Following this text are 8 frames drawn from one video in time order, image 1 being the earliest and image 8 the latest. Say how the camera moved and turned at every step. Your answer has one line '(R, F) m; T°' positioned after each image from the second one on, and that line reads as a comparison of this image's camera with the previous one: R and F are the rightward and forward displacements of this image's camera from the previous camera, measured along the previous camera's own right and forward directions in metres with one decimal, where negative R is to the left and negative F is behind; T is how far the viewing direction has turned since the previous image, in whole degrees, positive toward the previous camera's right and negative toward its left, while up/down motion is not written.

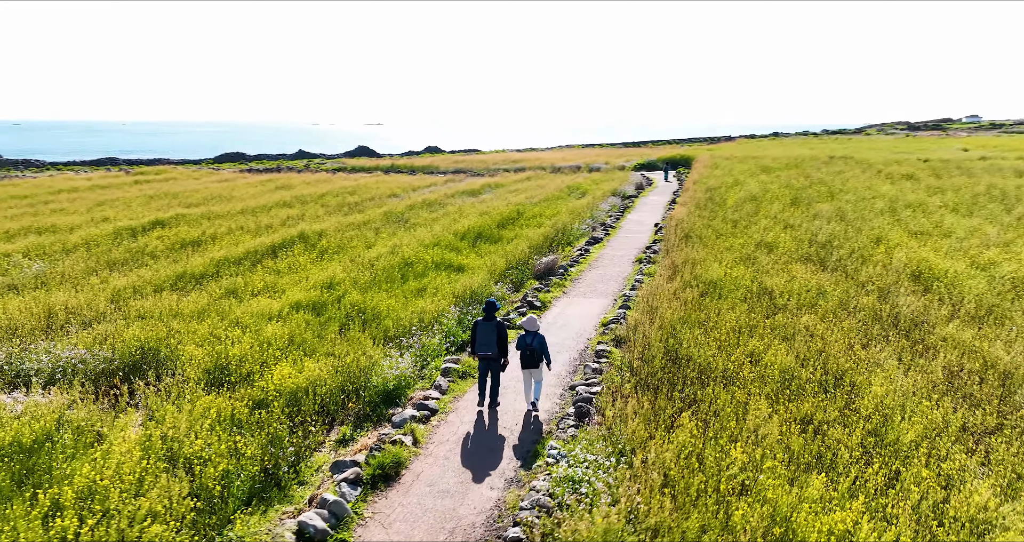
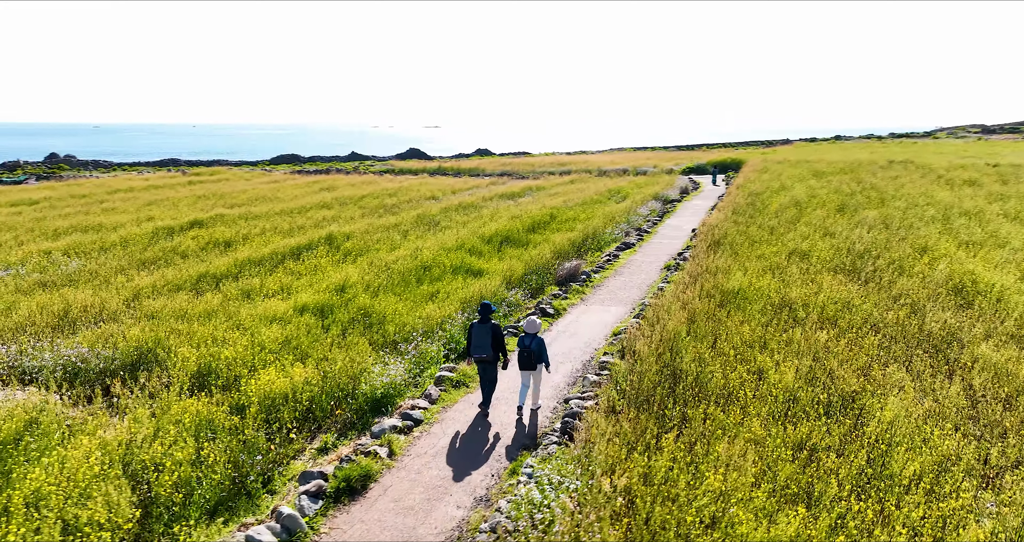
(+0.6, +0.3) m; -4°
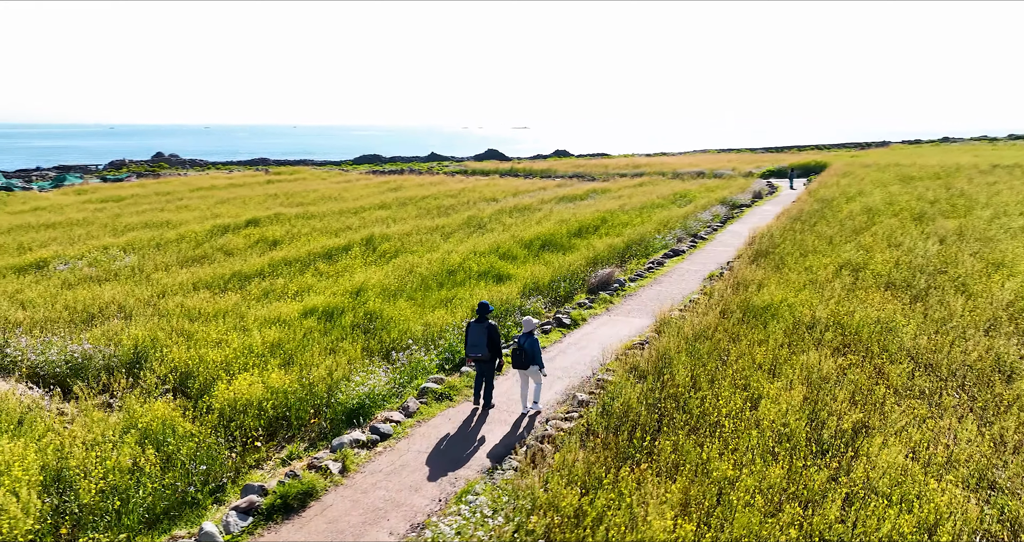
(+1.0, +0.4) m; -7°
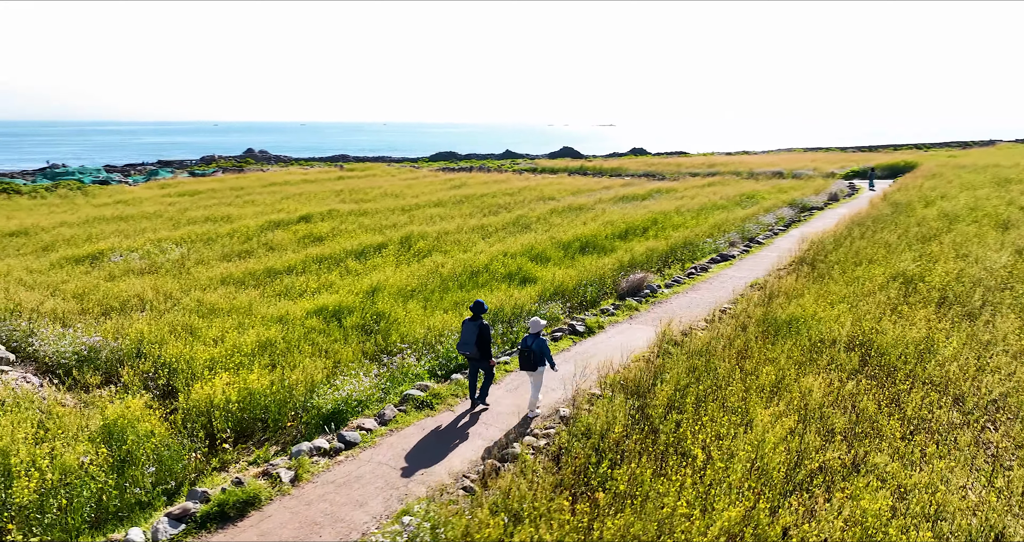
(+1.0, +0.4) m; -6°
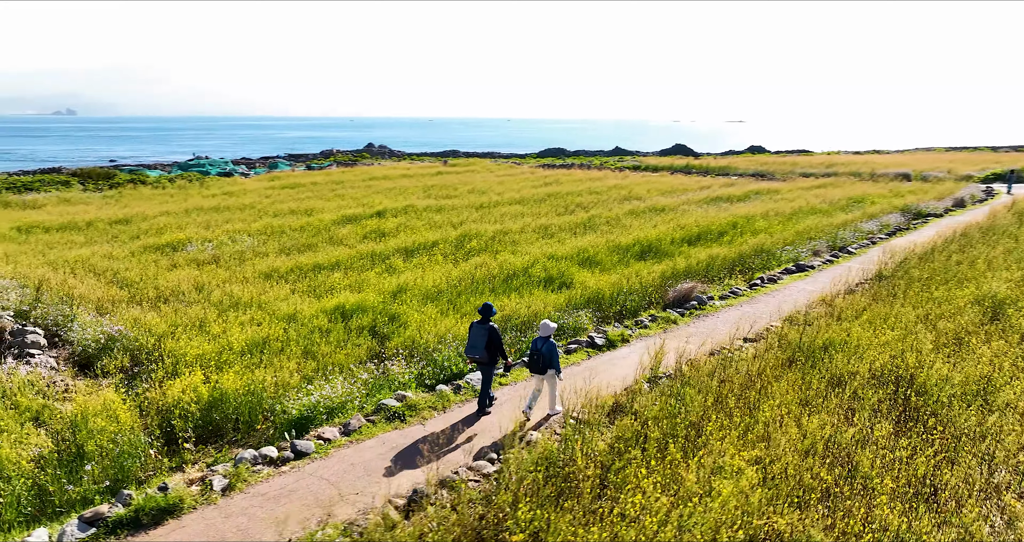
(+1.3, +0.6) m; -9°
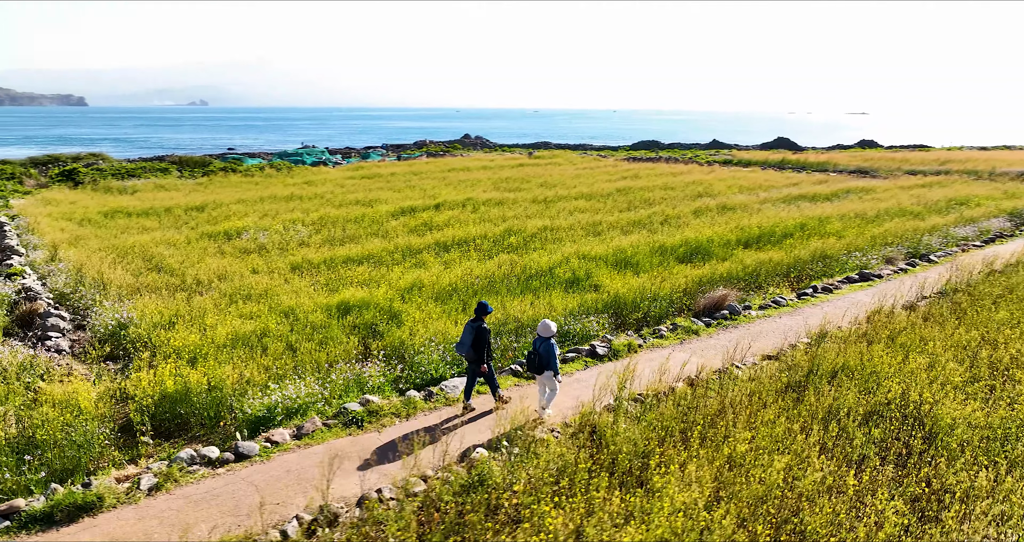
(+1.2, +0.5) m; -8°
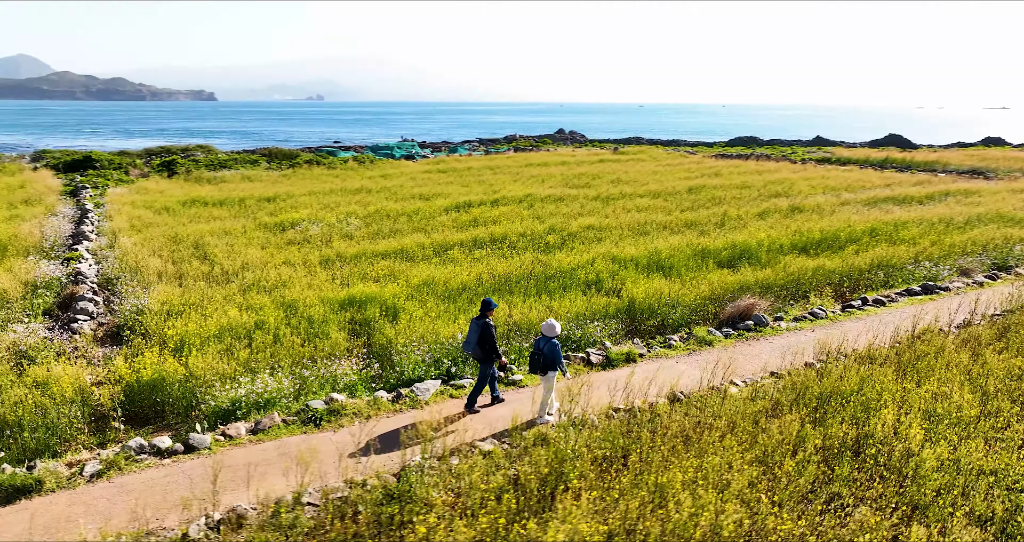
(+1.2, +0.4) m; -8°
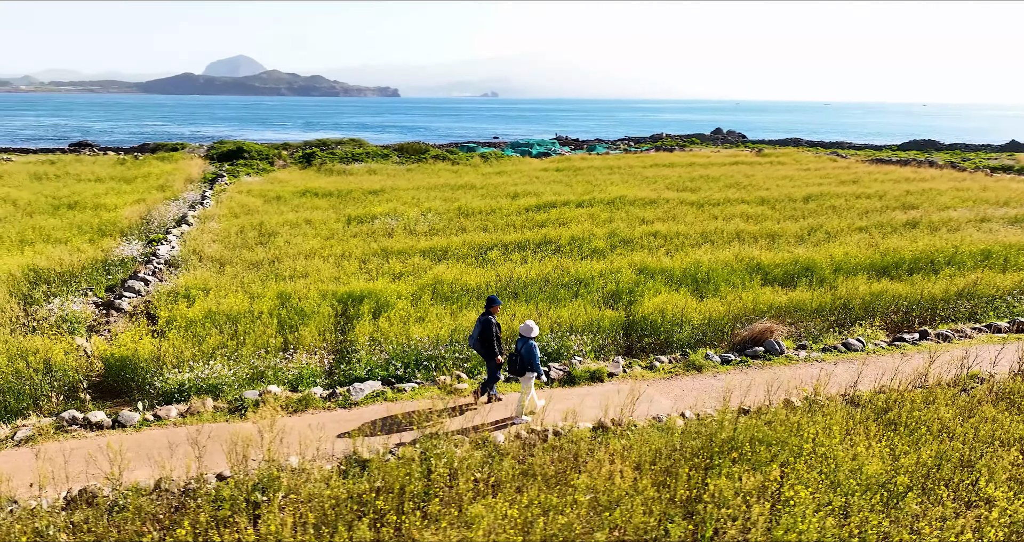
(+2.2, +0.5) m; -13°
